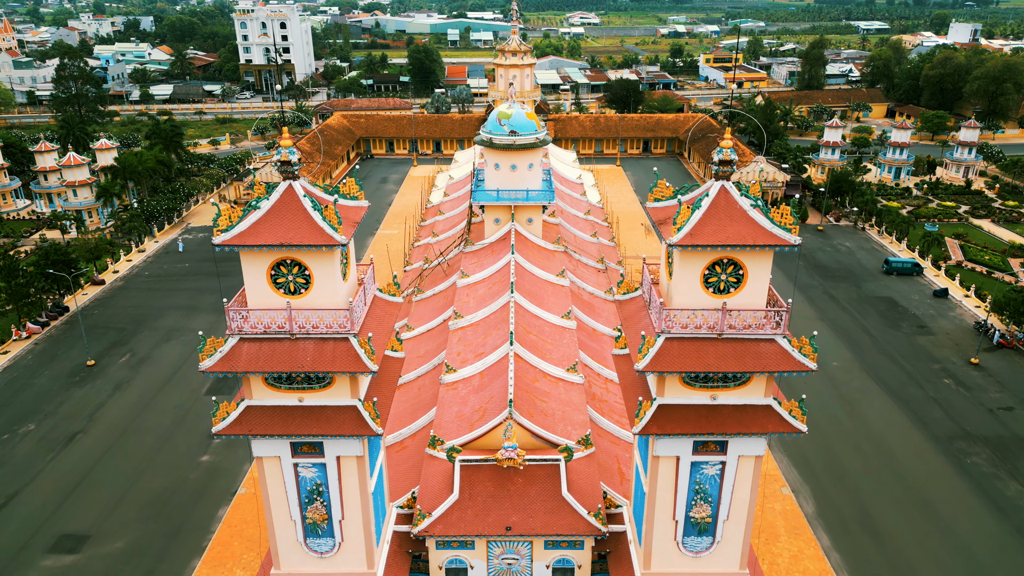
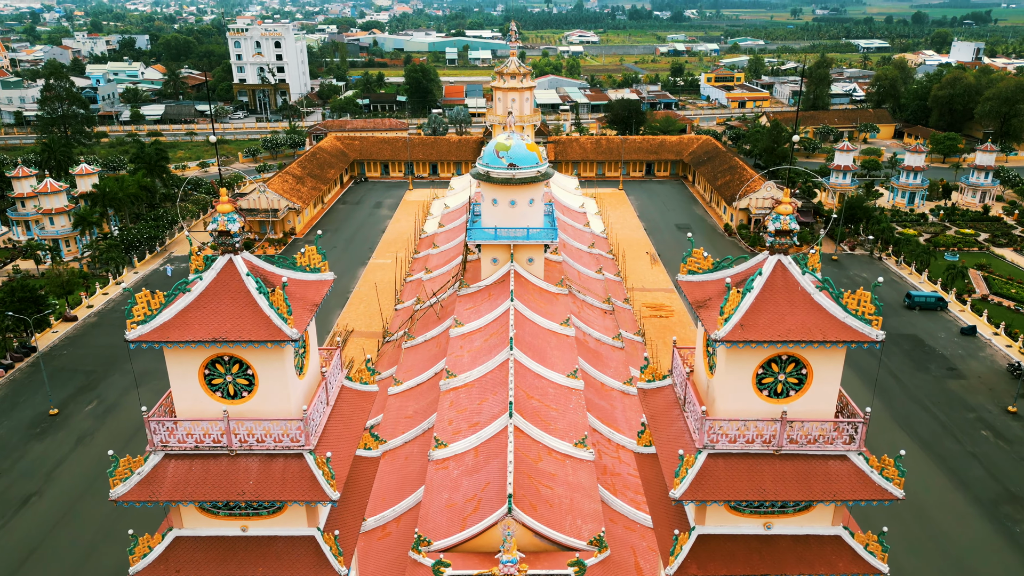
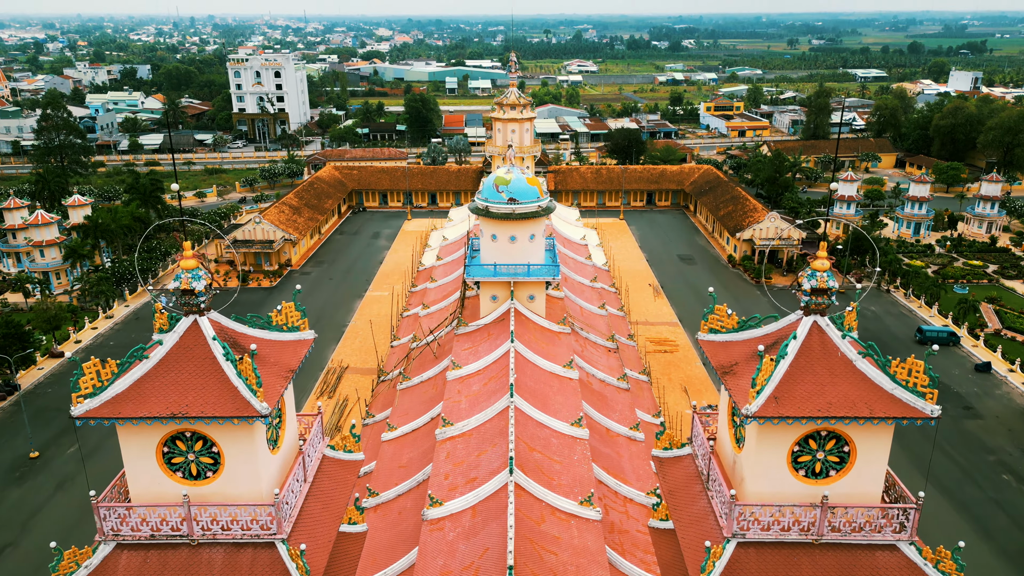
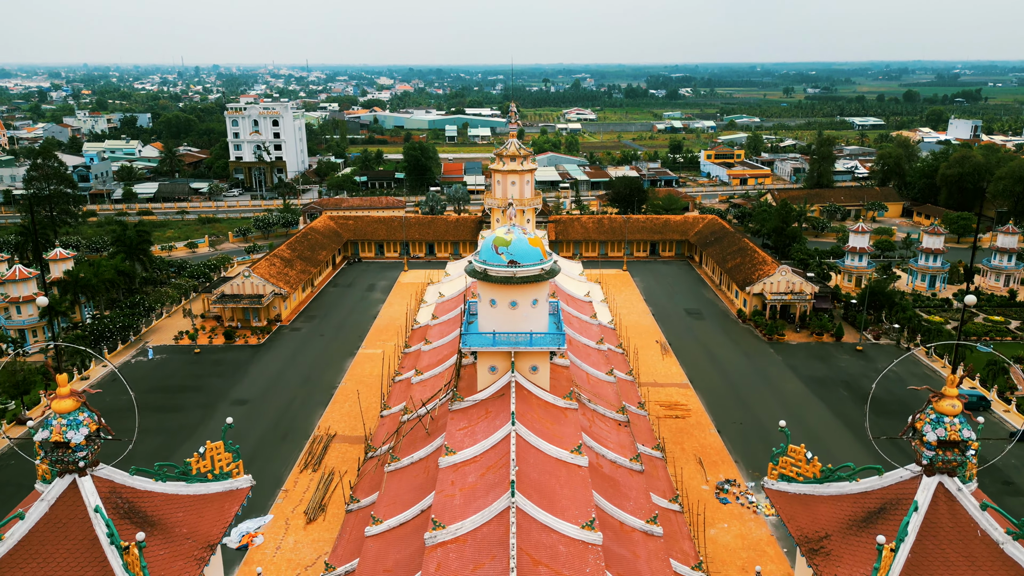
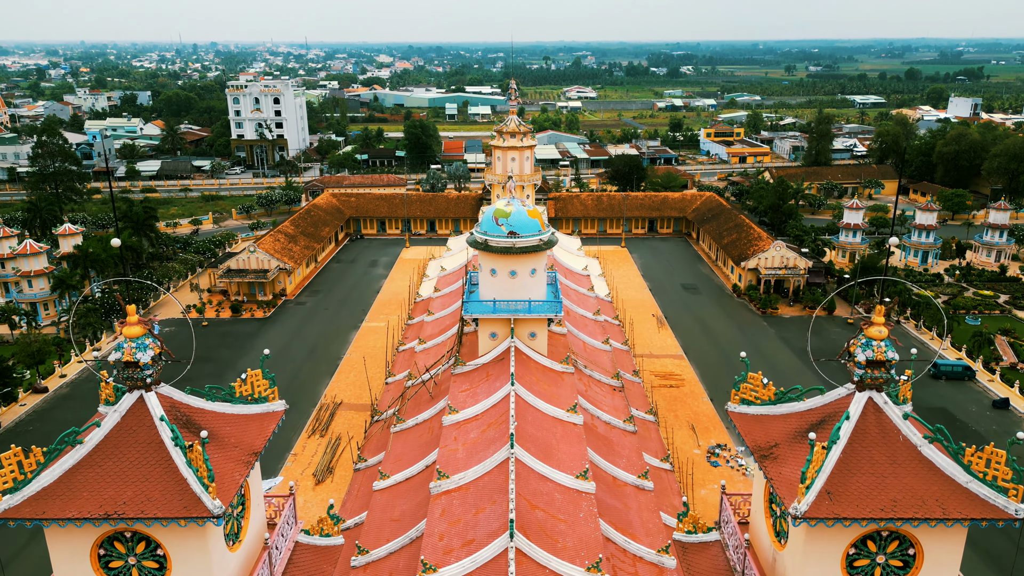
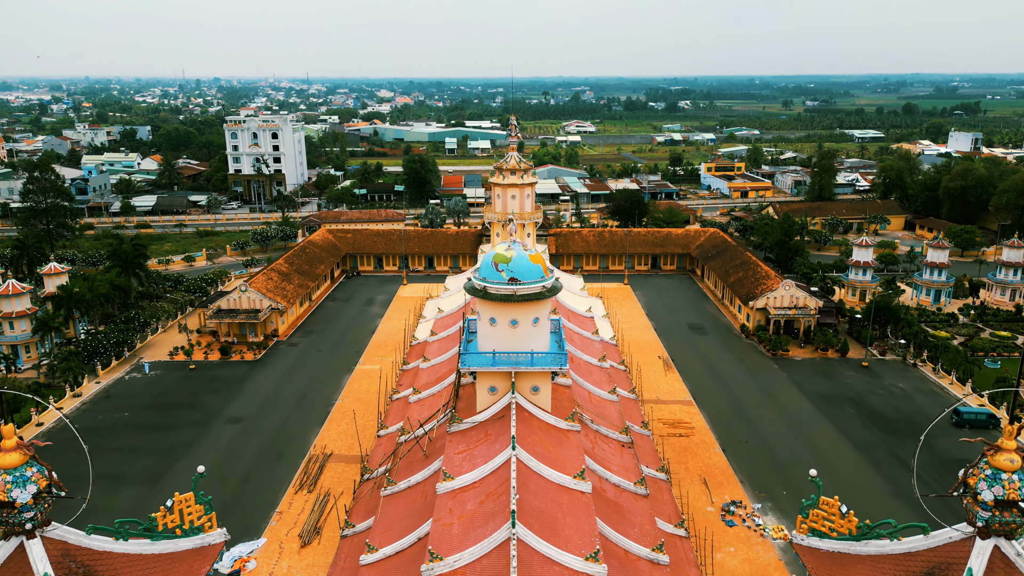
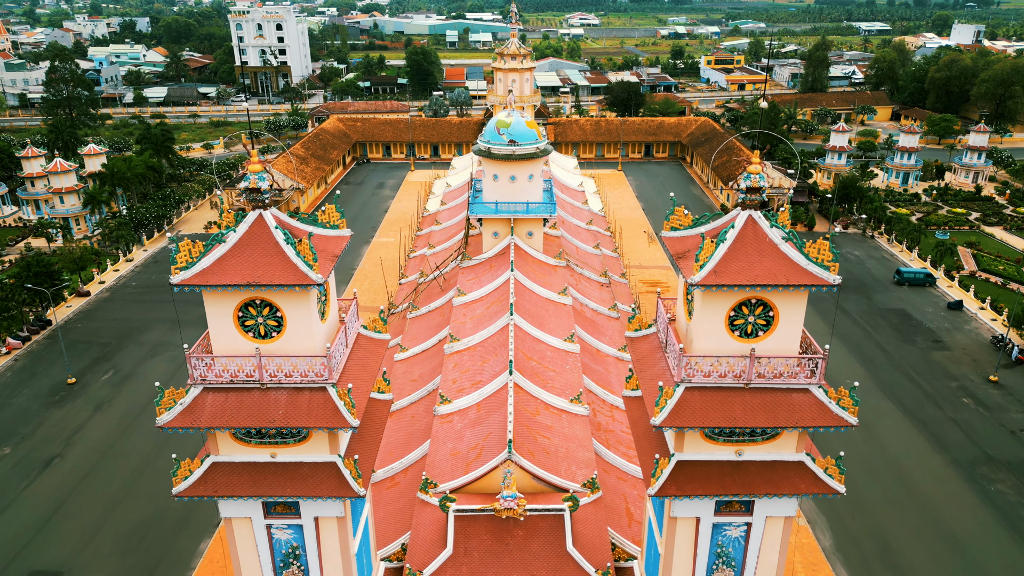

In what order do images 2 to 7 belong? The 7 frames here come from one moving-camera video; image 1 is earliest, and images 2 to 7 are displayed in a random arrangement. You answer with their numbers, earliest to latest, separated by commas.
7, 2, 3, 5, 4, 6
